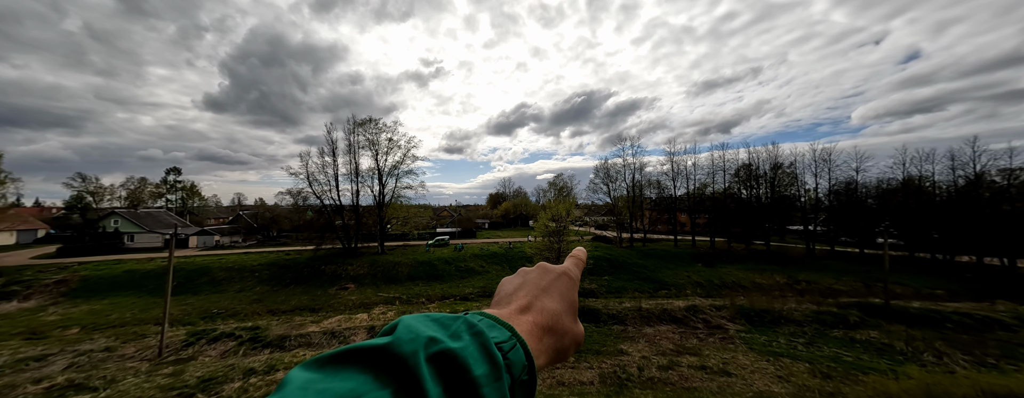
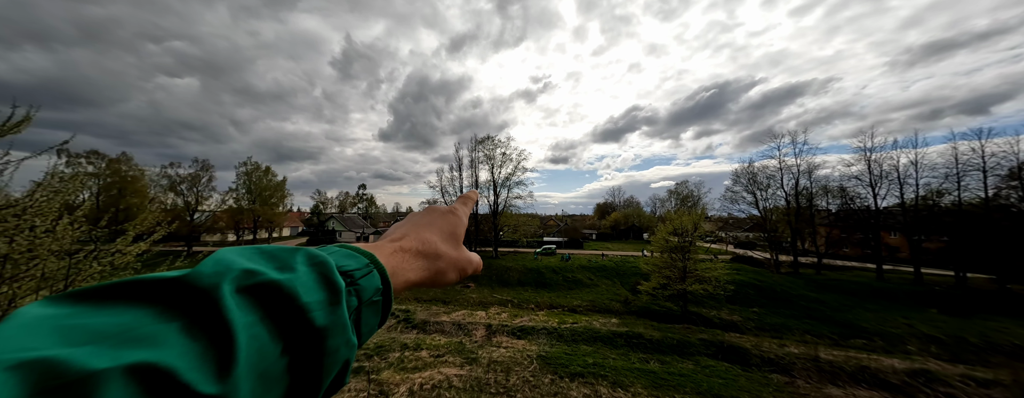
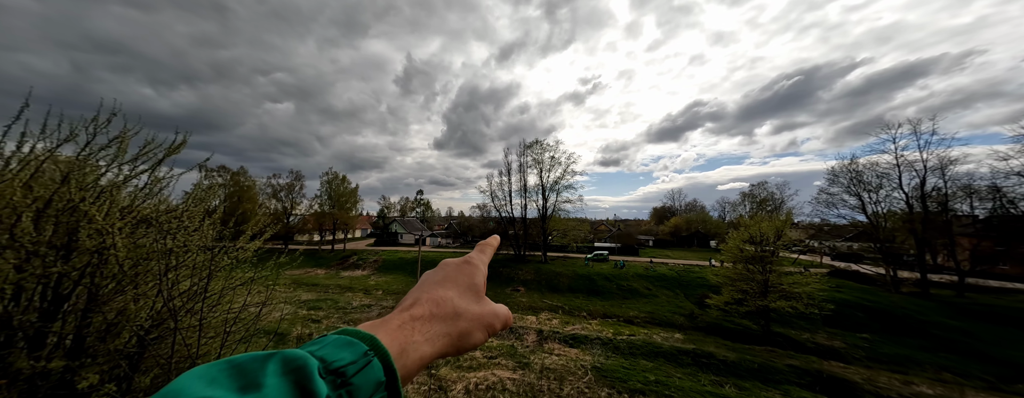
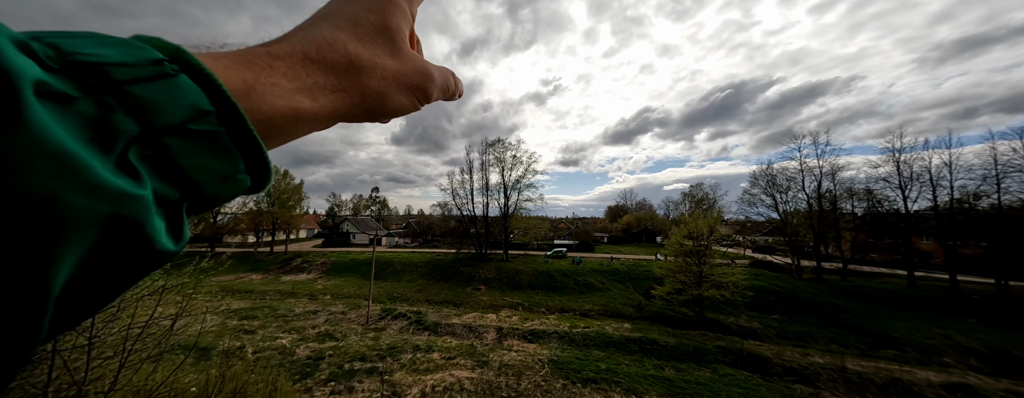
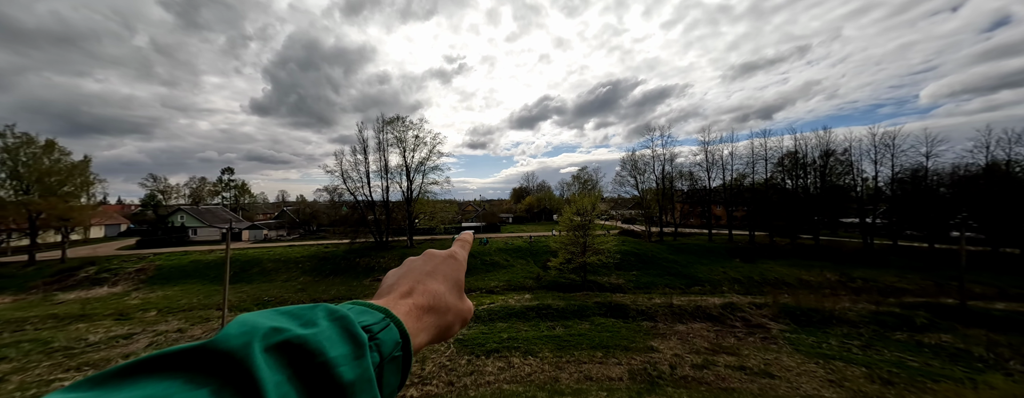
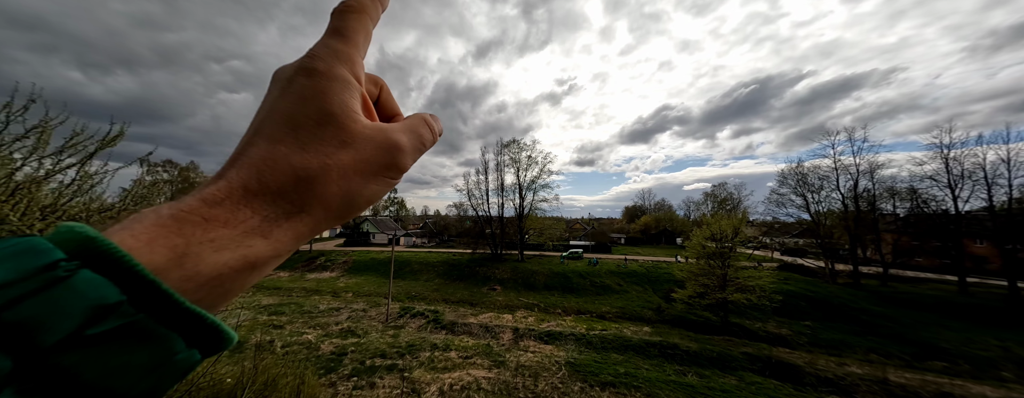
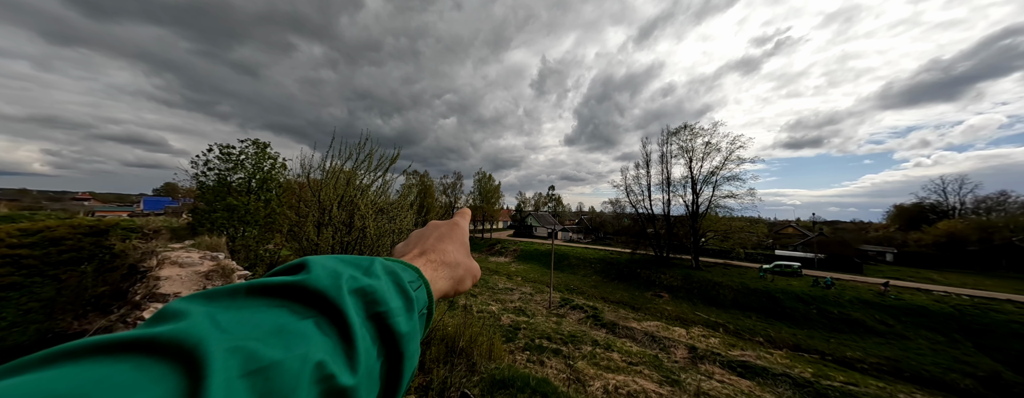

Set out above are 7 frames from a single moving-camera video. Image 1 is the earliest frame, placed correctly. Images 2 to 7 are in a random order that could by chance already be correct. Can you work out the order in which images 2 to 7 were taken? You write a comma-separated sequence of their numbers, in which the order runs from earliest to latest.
5, 2, 4, 6, 3, 7
